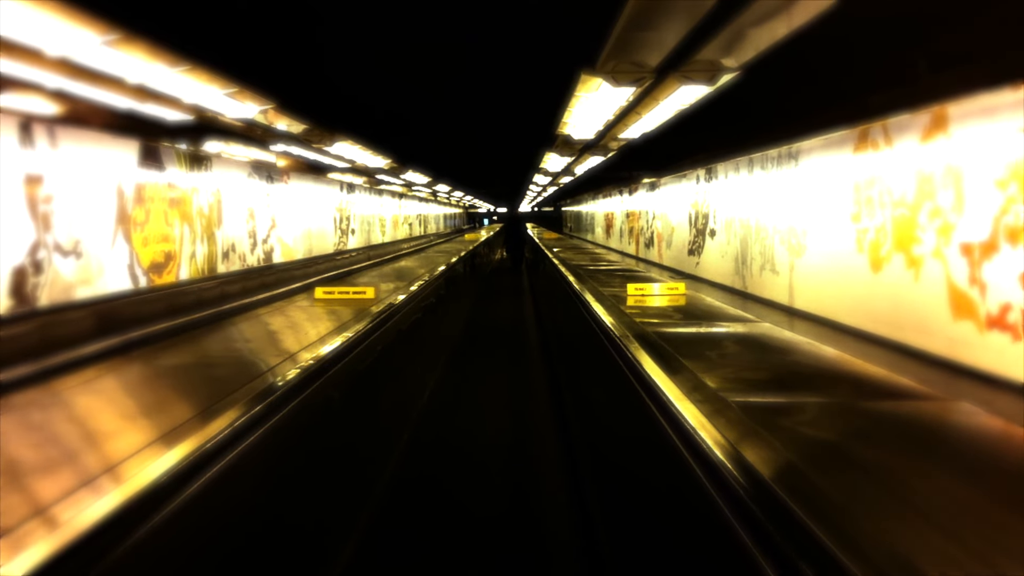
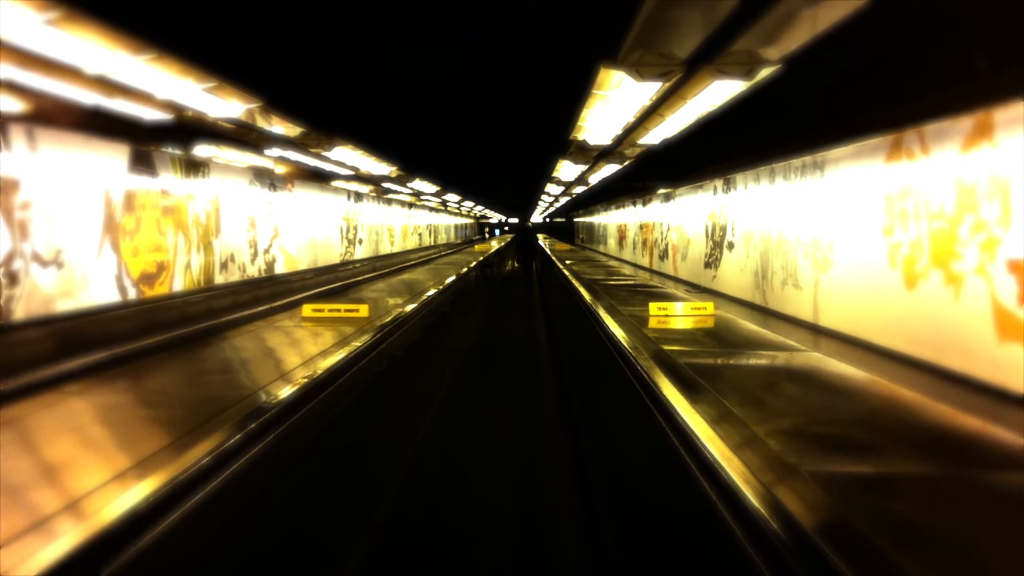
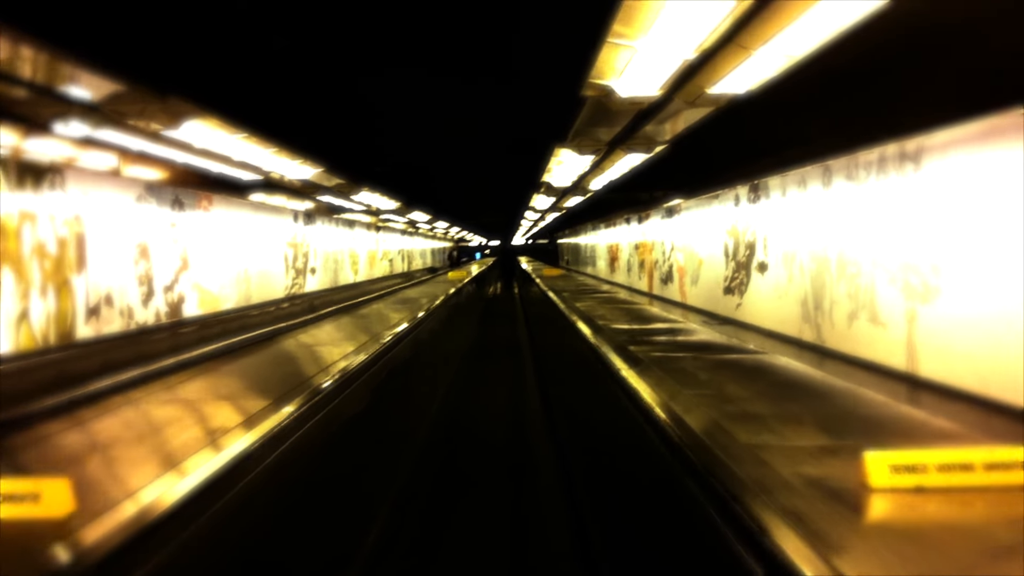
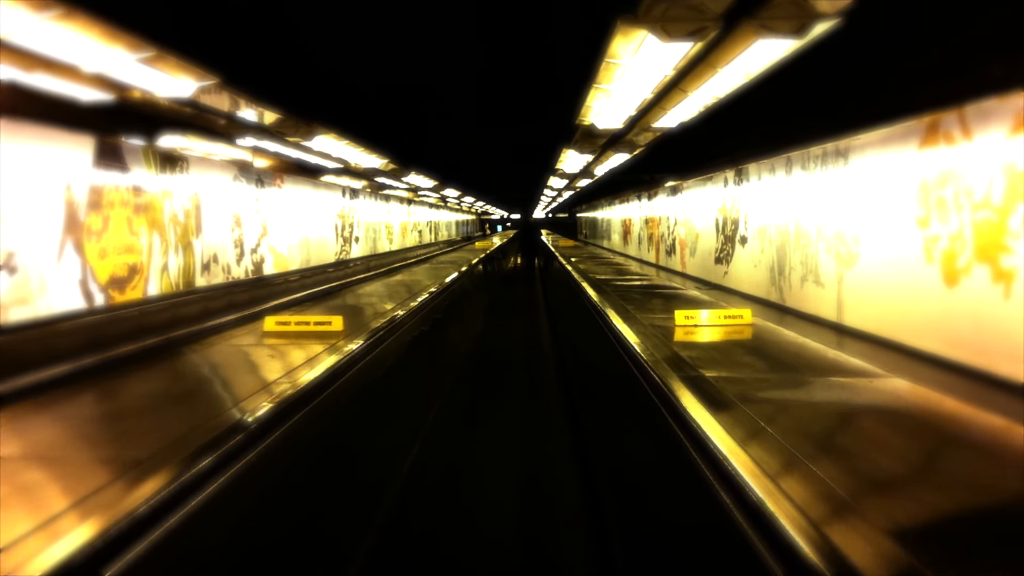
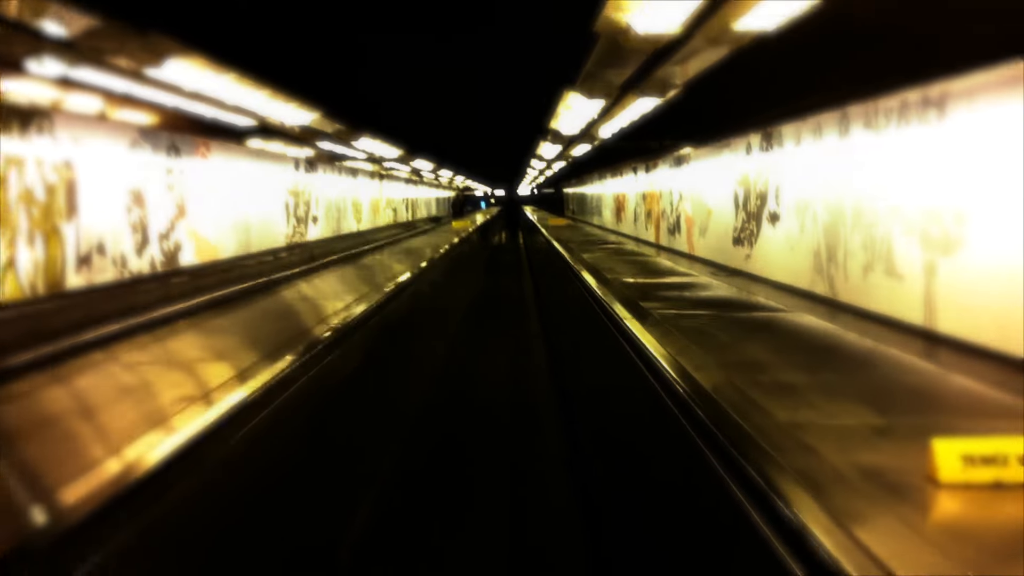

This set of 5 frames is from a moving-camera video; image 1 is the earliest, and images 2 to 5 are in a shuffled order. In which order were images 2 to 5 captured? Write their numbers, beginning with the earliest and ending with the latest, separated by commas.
2, 4, 3, 5
